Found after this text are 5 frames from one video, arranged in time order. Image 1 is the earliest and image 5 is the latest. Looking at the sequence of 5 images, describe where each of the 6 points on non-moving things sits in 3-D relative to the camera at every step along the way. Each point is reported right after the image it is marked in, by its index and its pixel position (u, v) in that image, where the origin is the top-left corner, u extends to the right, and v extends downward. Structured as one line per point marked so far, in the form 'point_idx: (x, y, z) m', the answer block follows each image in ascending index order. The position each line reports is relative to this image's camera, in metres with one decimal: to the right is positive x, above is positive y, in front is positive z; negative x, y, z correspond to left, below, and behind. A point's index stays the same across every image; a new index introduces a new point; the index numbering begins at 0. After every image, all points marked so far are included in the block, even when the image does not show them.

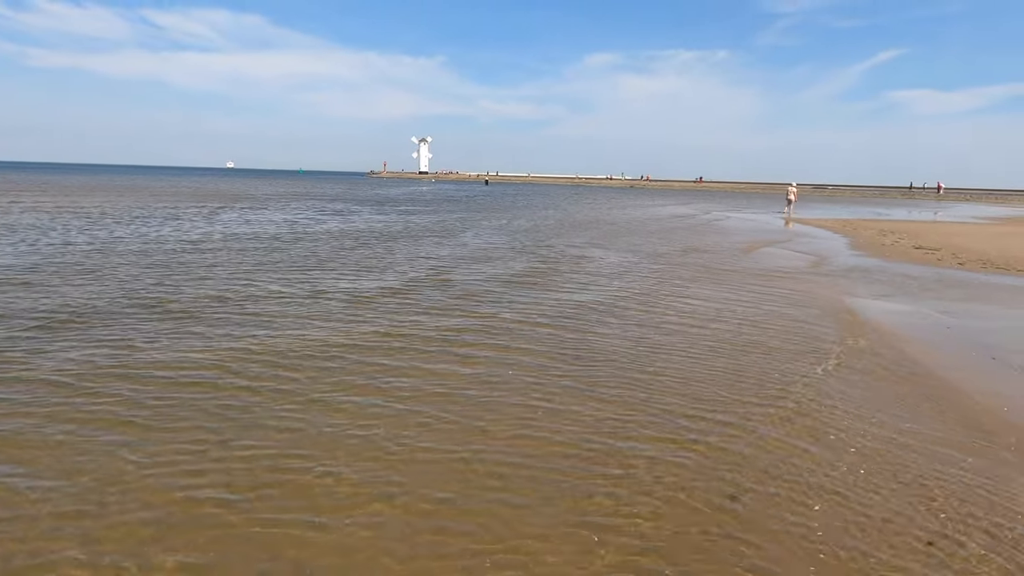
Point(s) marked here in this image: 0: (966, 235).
0: (+13.8, +1.6, +19.3) m
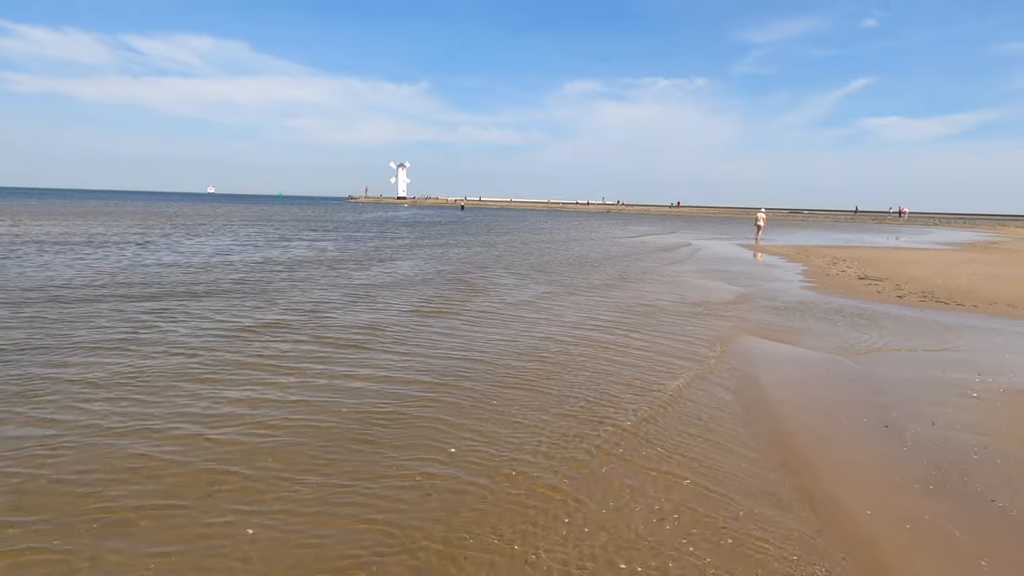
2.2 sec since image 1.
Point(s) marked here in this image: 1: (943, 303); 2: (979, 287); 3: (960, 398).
0: (+12.0, +0.7, +18.7) m
1: (+8.0, -0.3, +11.8) m
2: (+10.1, 0.0, +13.8) m
3: (+4.0, -1.0, +5.7) m
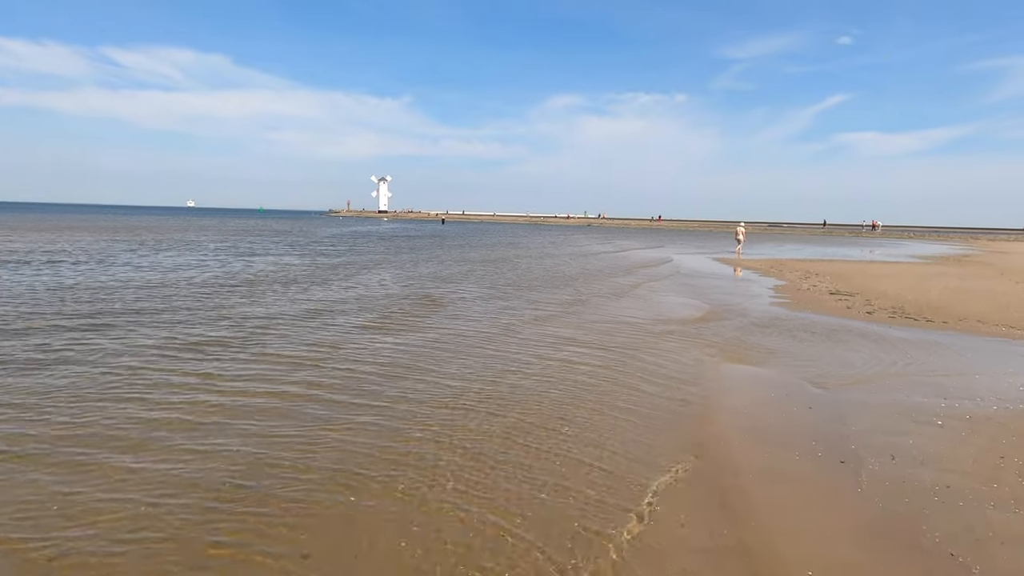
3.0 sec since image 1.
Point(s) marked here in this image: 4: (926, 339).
0: (+11.1, +0.3, +18.5) m
1: (+7.3, -0.6, +11.5) m
2: (+9.3, -0.3, +13.6) m
3: (+3.4, -1.2, +5.3) m
4: (+6.4, -0.8, +9.7) m
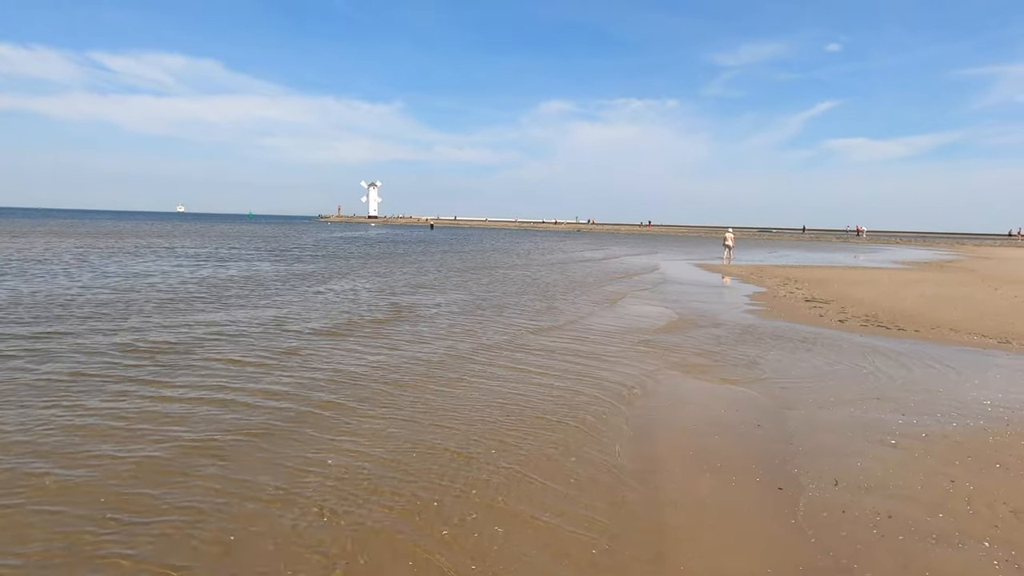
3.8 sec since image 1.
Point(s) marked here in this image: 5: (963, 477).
0: (+10.3, +0.1, +18.4) m
1: (+6.7, -0.7, +11.3) m
2: (+8.7, -0.4, +13.4) m
3: (+2.9, -1.2, +5.0) m
4: (+5.8, -0.9, +9.5) m
5: (+3.1, -1.3, +4.3) m
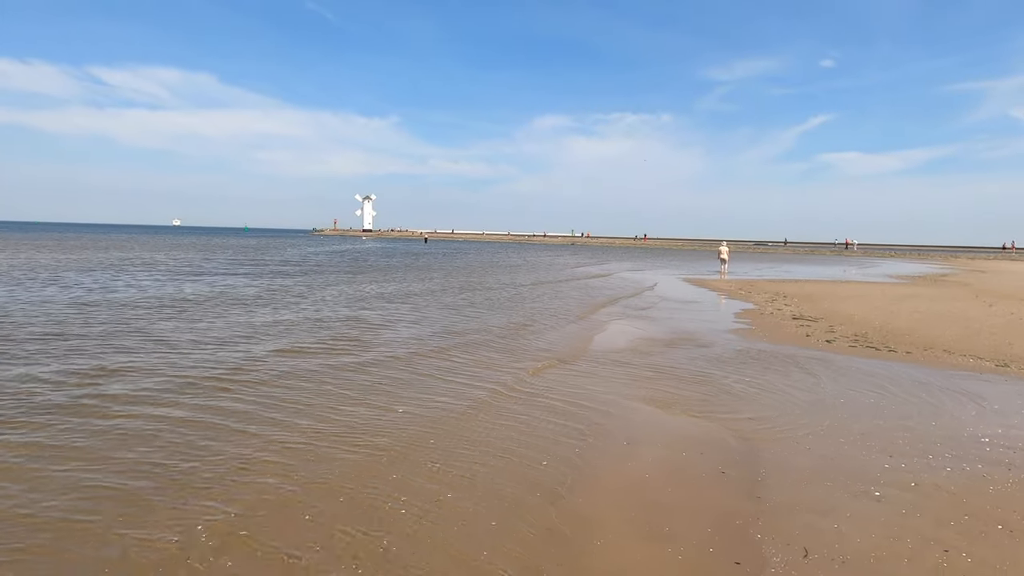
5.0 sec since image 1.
0: (+9.7, -0.4, +17.7) m
1: (+6.1, -1.0, +10.6) m
2: (+8.1, -0.8, +12.7) m
3: (+2.3, -1.4, +4.3) m
4: (+5.2, -1.2, +8.8) m
5: (+2.6, -1.5, +3.6) m
